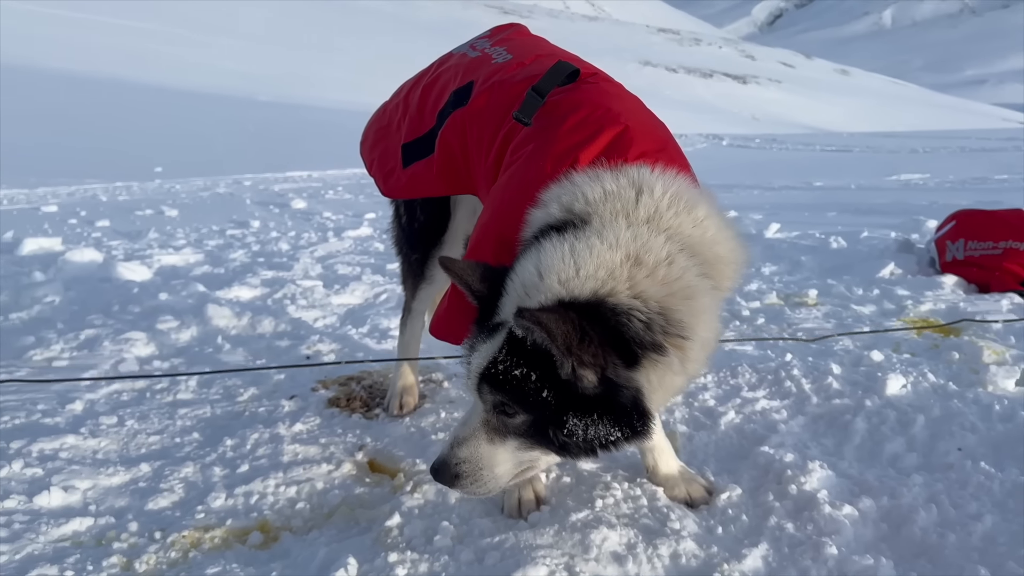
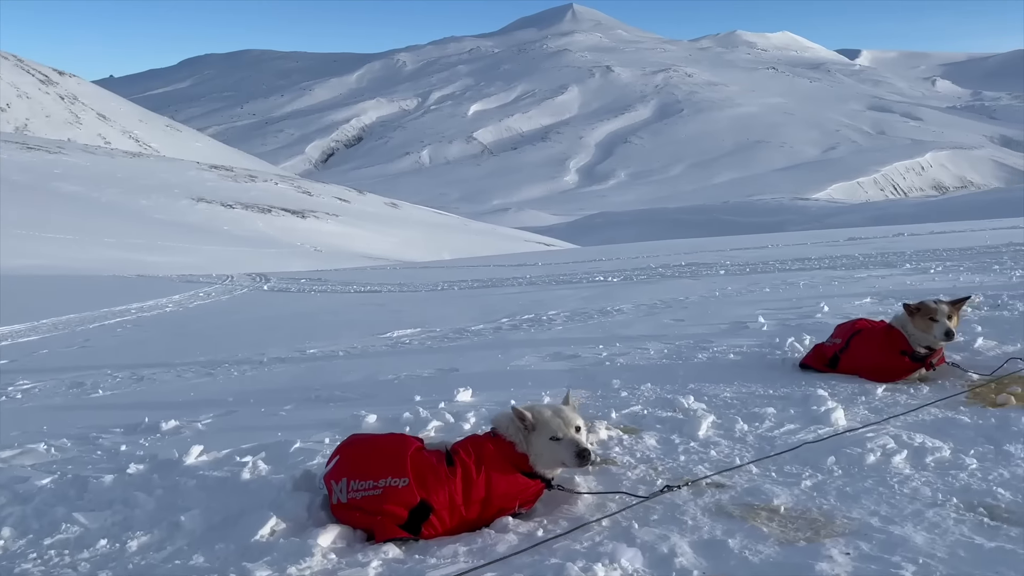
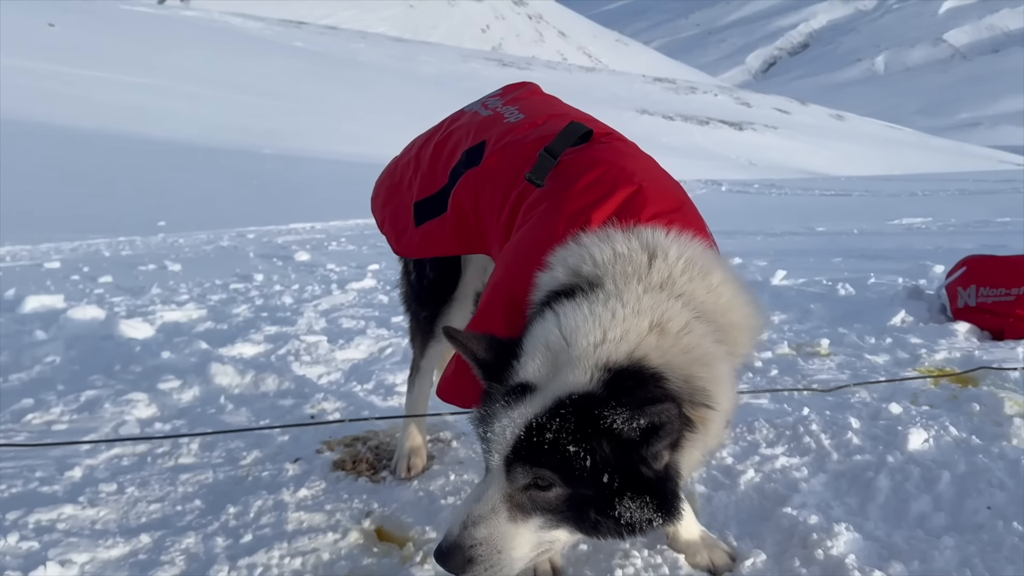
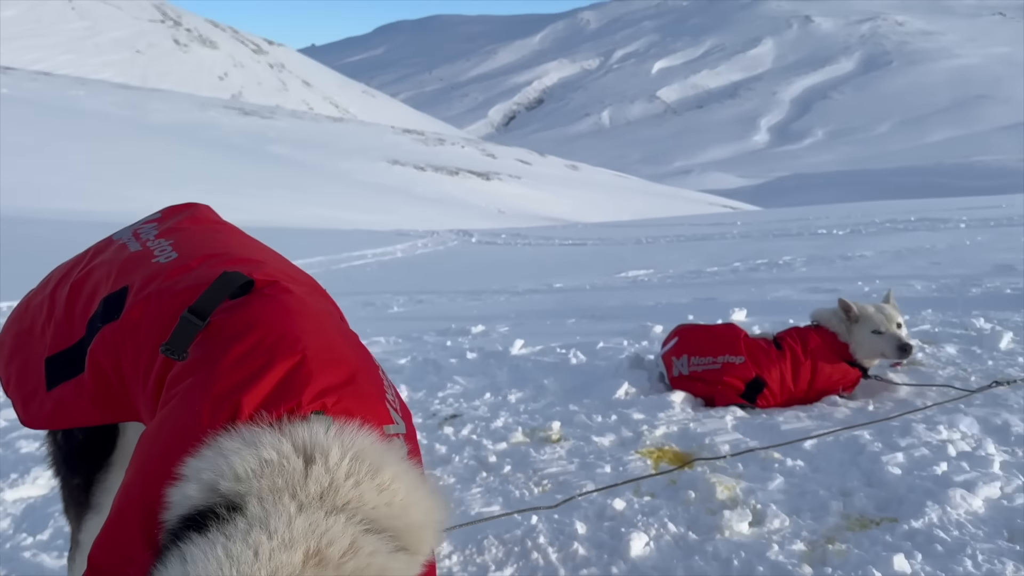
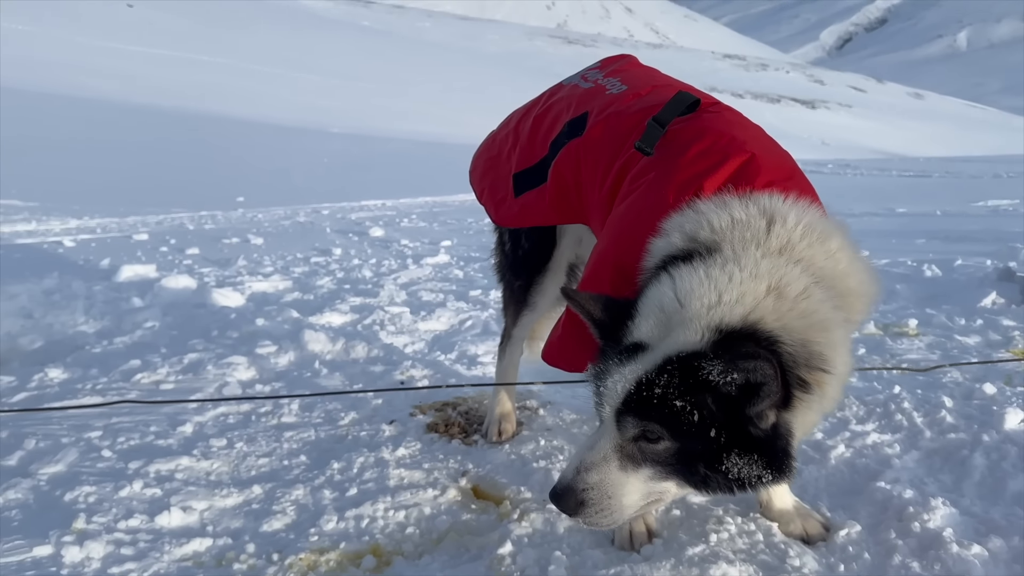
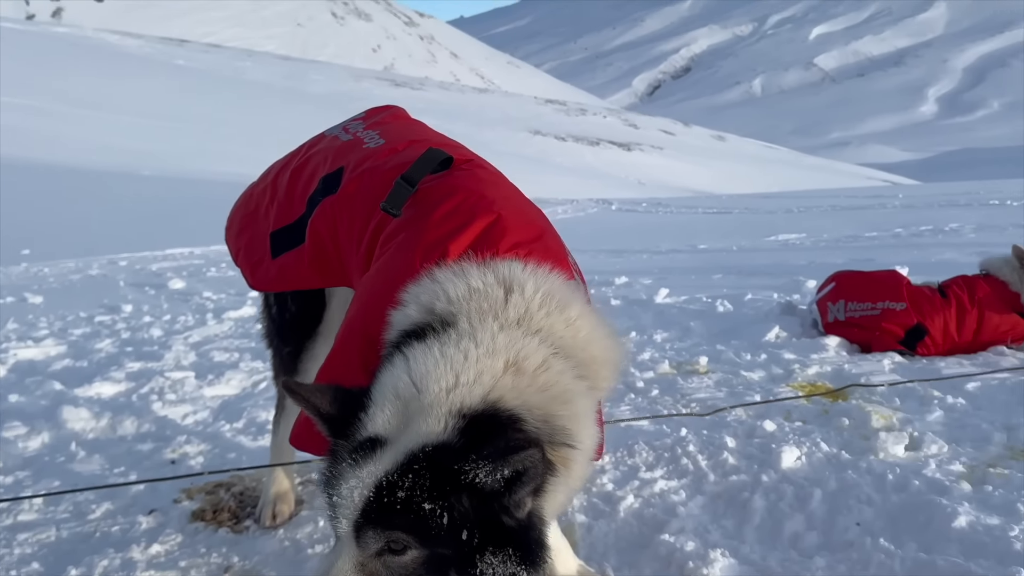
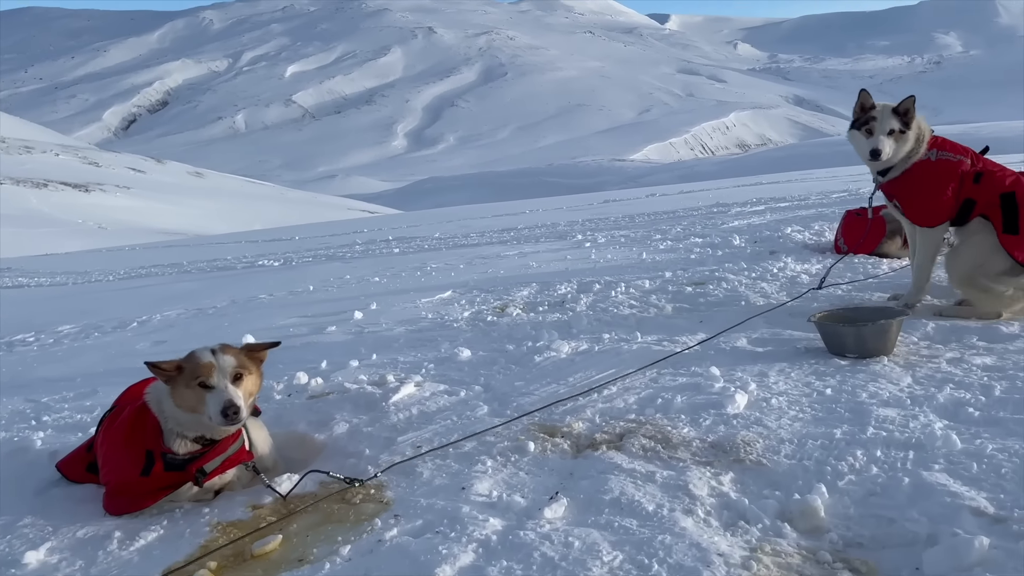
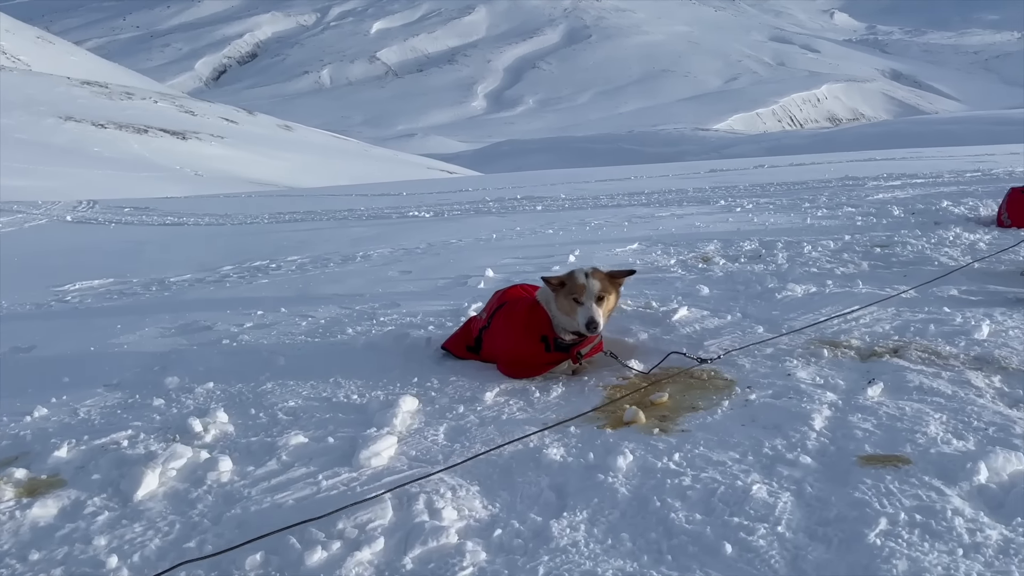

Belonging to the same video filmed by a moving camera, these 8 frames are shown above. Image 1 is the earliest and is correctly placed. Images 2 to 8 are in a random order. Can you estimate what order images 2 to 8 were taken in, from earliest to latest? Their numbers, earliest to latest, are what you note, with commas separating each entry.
5, 3, 6, 4, 2, 8, 7
